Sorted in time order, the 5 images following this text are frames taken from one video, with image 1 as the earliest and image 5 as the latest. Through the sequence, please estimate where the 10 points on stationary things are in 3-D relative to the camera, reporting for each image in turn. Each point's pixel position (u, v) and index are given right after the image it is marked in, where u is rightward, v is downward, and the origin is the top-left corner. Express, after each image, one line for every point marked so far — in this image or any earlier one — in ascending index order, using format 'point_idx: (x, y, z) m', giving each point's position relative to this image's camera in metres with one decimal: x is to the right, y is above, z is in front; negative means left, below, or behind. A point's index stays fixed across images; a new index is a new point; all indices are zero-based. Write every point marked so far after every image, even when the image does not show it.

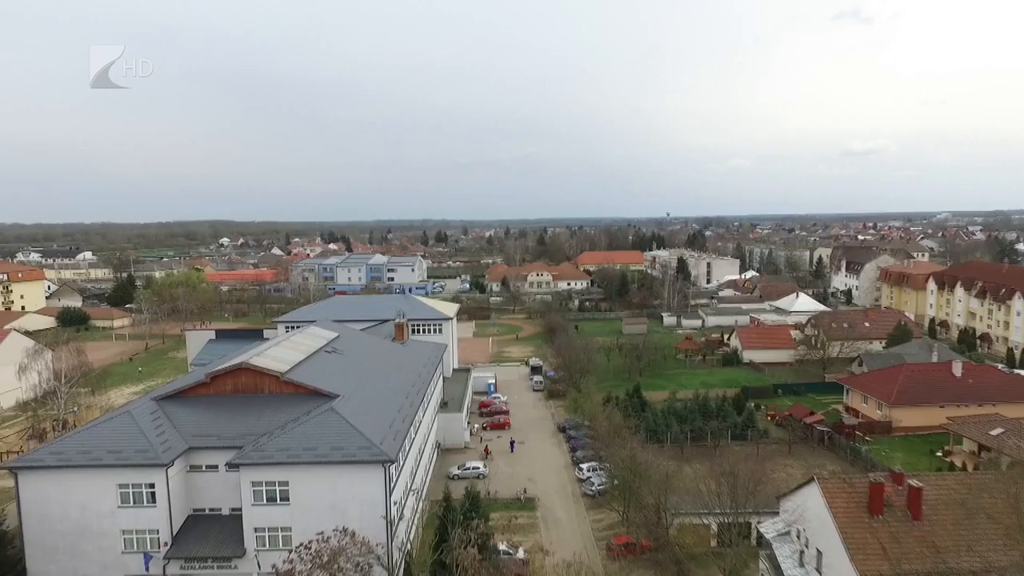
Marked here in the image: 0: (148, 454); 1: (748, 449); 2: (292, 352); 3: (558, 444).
0: (-5.7, -2.6, +9.8) m
1: (+6.3, -4.3, +16.7) m
2: (-4.5, -1.4, +12.9) m
3: (+1.3, -4.4, +17.3) m
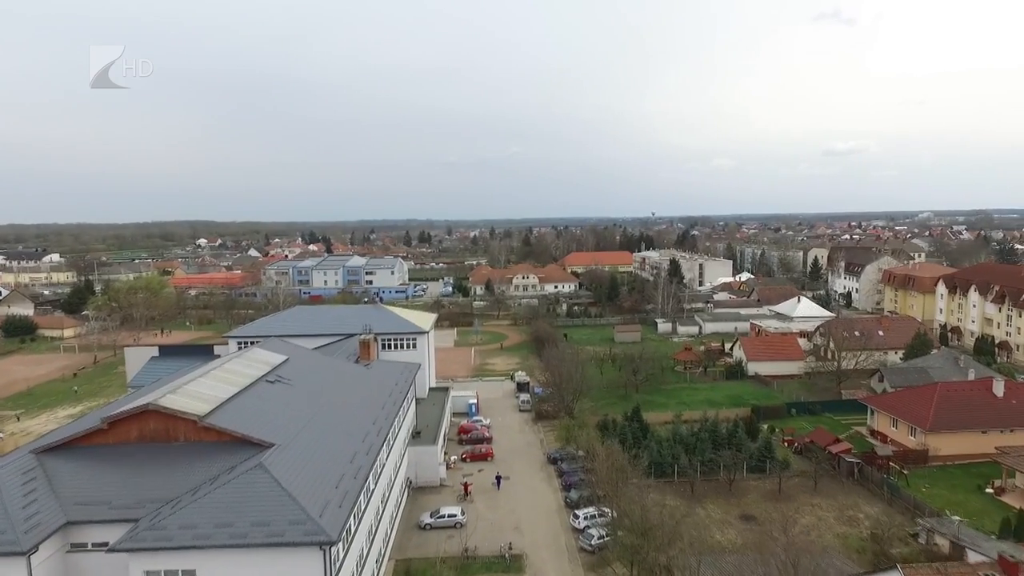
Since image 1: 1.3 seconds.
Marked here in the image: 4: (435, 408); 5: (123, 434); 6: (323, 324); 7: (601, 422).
0: (-6.0, -2.9, +7.3) m
1: (+5.9, -4.6, +14.5) m
2: (-4.8, -1.6, +10.4) m
3: (+0.9, -4.6, +15.0) m
4: (-2.2, -3.5, +18.0) m
5: (-5.7, -2.1, +9.1) m
6: (-5.6, -1.1, +18.5) m
7: (+2.5, -3.7, +17.2) m
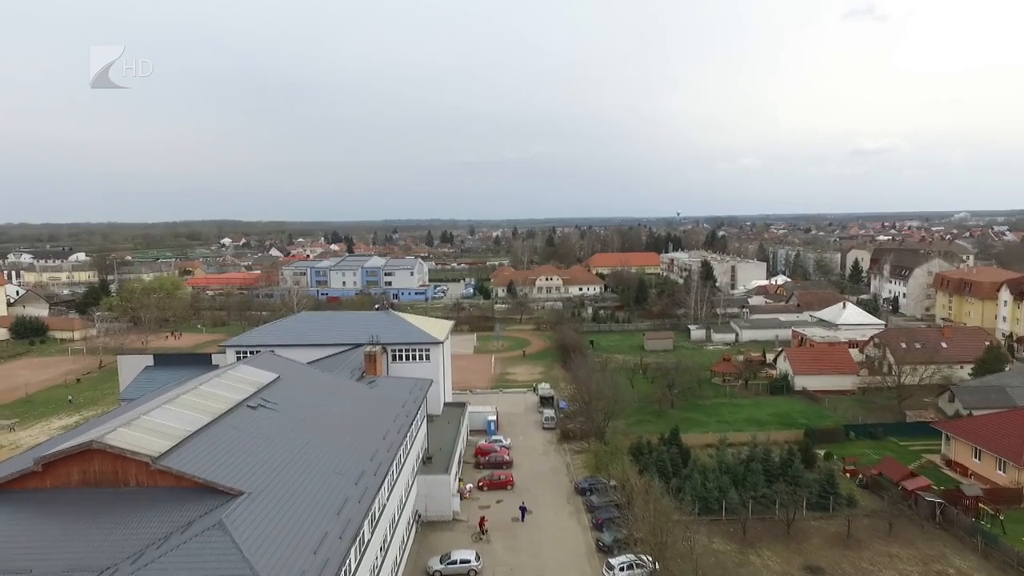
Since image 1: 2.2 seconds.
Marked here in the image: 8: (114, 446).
0: (-5.7, -3.0, +5.7) m
1: (+6.4, -4.8, +12.5) m
2: (-4.5, -1.8, +8.8) m
3: (+1.4, -4.8, +13.1) m
4: (-1.6, -3.6, +16.3) m
5: (-5.4, -2.3, +7.5) m
6: (-4.9, -1.2, +16.9) m
7: (+3.0, -3.9, +15.3) m
8: (-4.7, -1.9, +7.4) m
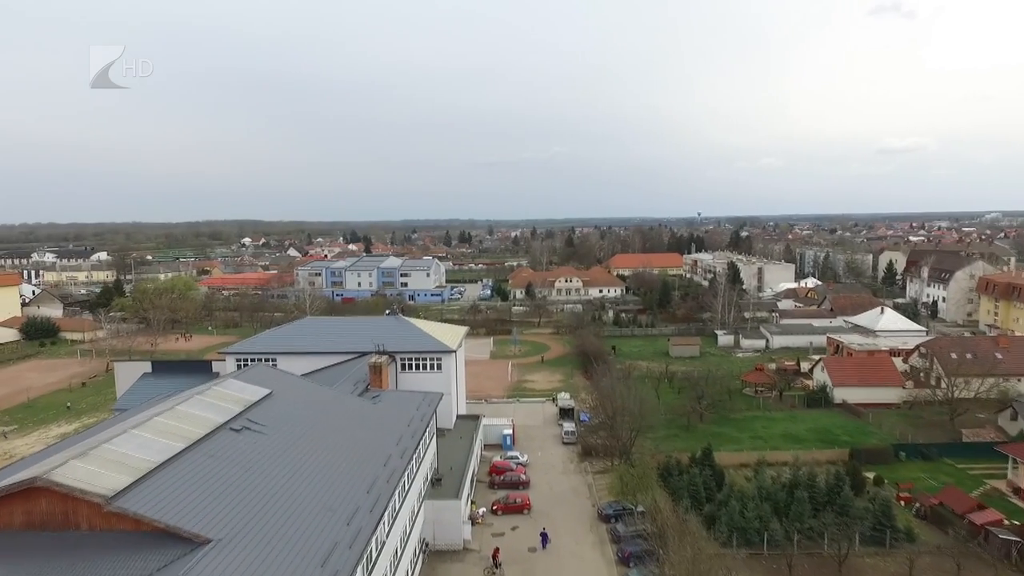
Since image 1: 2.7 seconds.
0: (-5.6, -3.1, +4.6) m
1: (+6.7, -4.9, +11.1) m
2: (-4.3, -1.9, +7.7) m
3: (+1.7, -4.9, +11.9) m
4: (-1.2, -3.7, +15.1) m
5: (-5.2, -2.4, +6.4) m
6: (-4.5, -1.3, +15.8) m
7: (+3.4, -4.0, +14.0) m
8: (-4.6, -2.0, +6.3) m
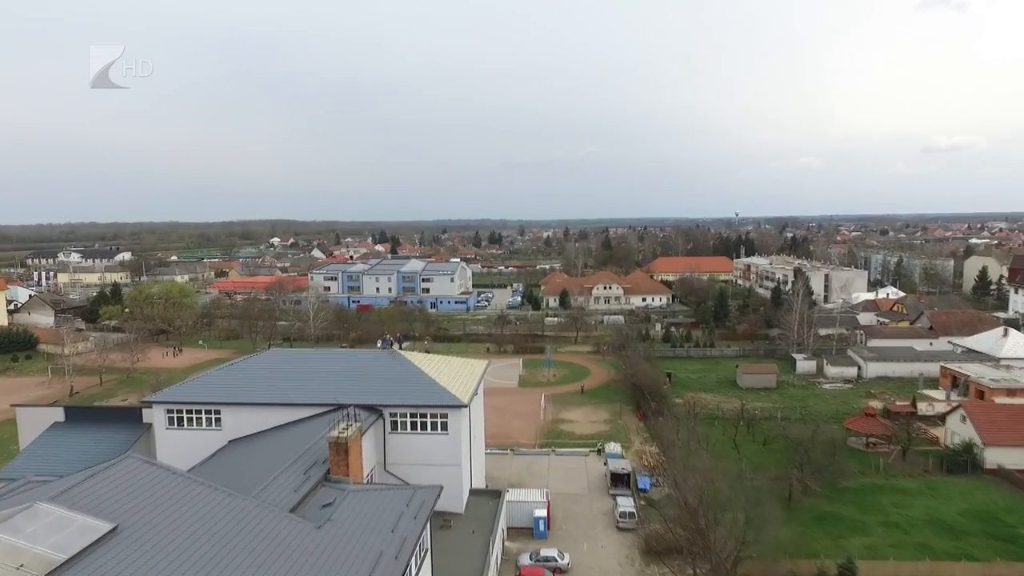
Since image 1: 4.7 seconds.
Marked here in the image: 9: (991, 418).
0: (-5.5, -3.6, +0.2) m
1: (+7.1, -5.4, +6.0) m
2: (-4.1, -2.3, +3.1) m
3: (+2.1, -5.4, +7.0) m
4: (-0.6, -4.2, +10.4) m
5: (-5.1, -2.8, +1.9) m
6: (-3.8, -1.8, +11.3) m
7: (+3.9, -4.5, +9.1) m
8: (-4.4, -2.4, +1.8) m
9: (+11.6, -3.2, +15.1) m
